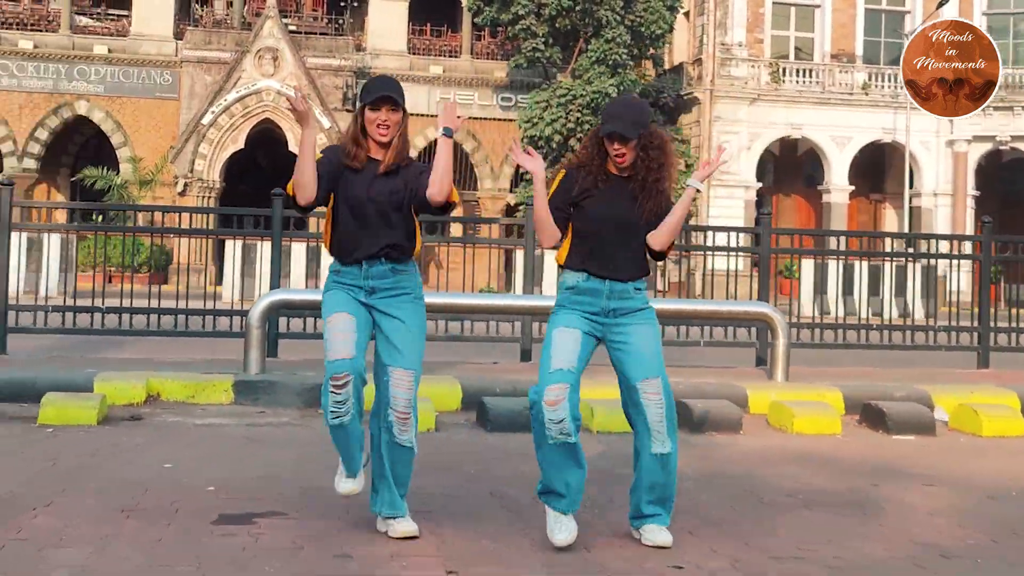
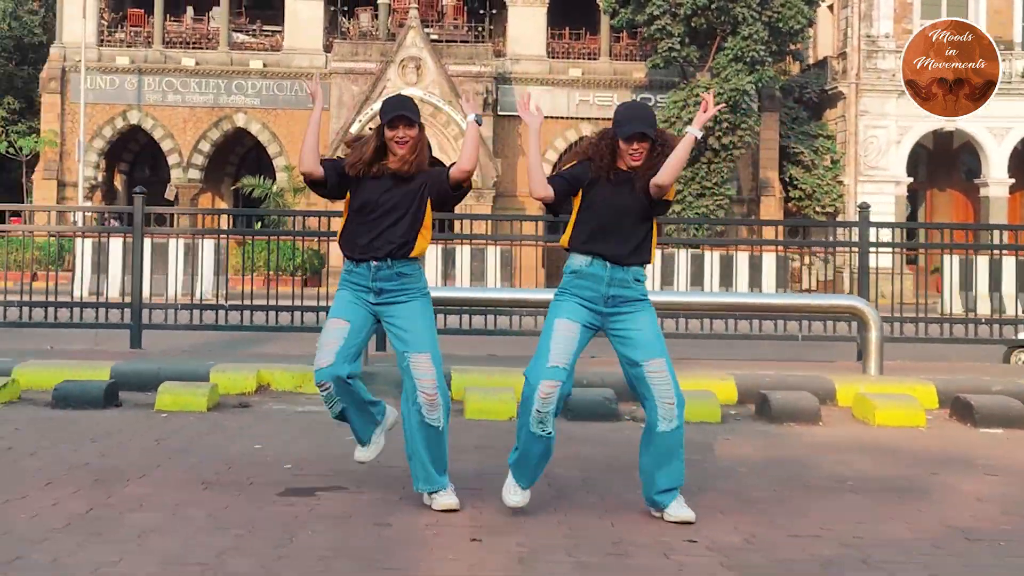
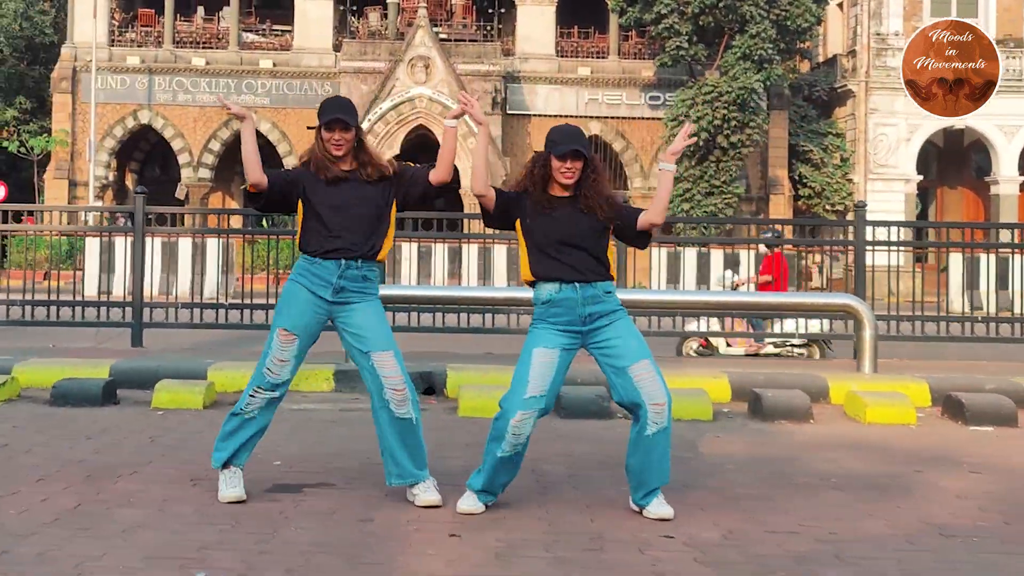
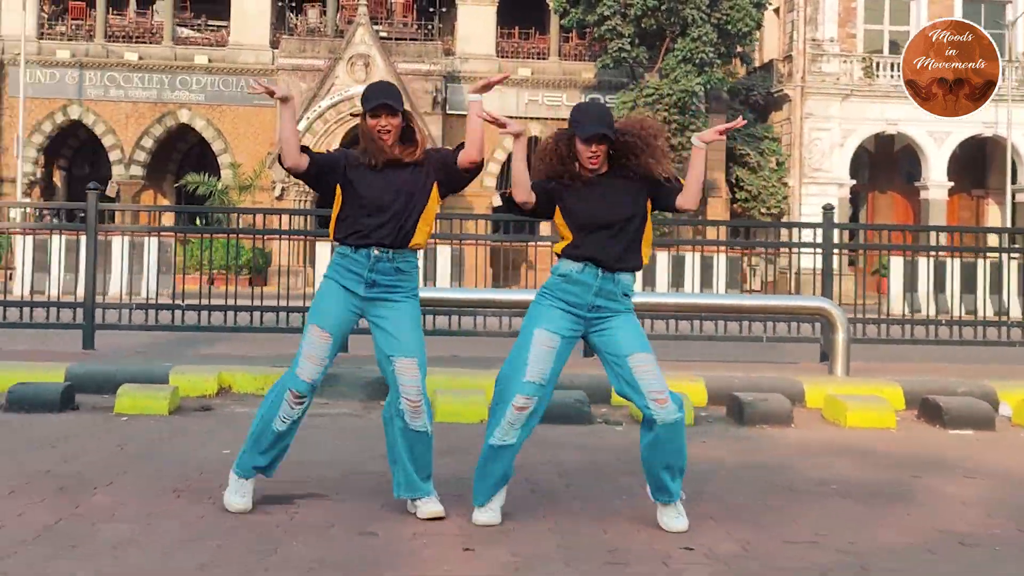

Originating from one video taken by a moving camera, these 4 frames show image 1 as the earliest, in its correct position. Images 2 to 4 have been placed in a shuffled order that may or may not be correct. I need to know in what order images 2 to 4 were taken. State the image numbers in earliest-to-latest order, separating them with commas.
4, 2, 3
